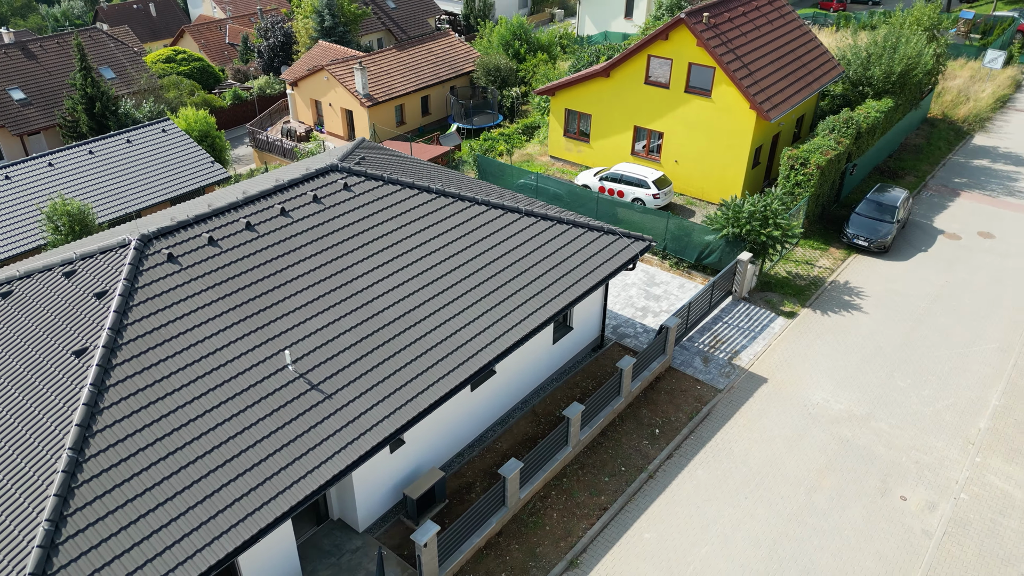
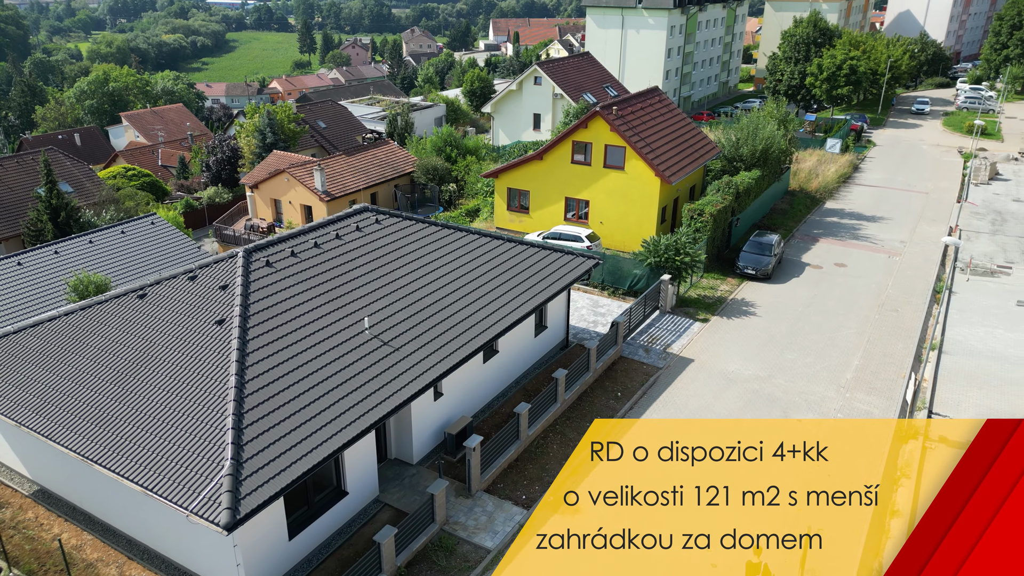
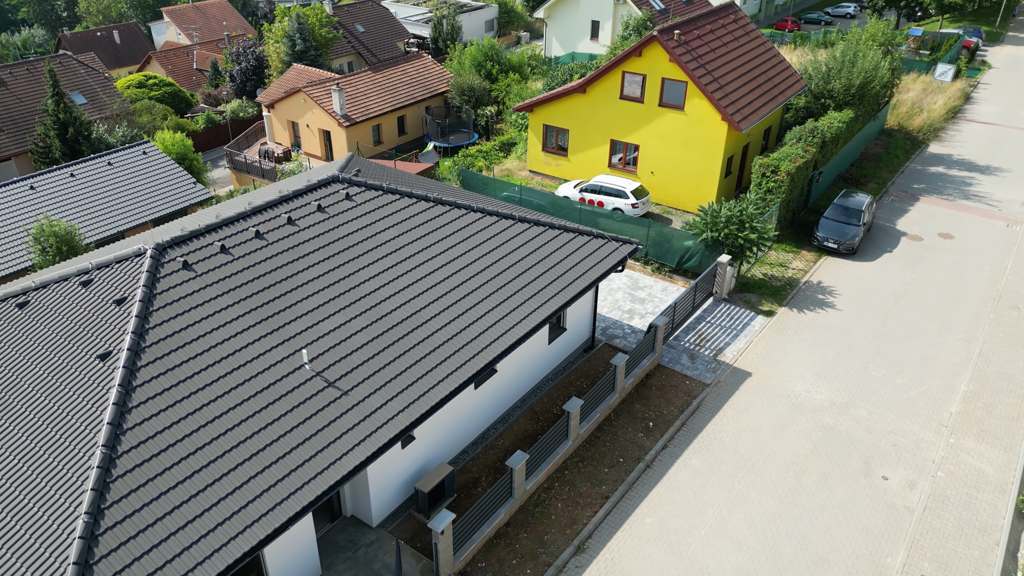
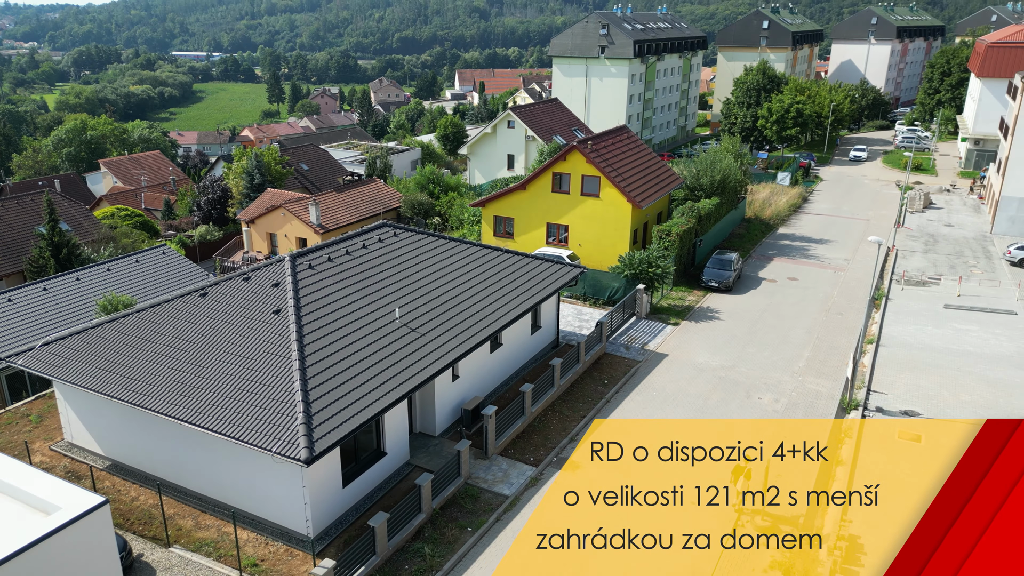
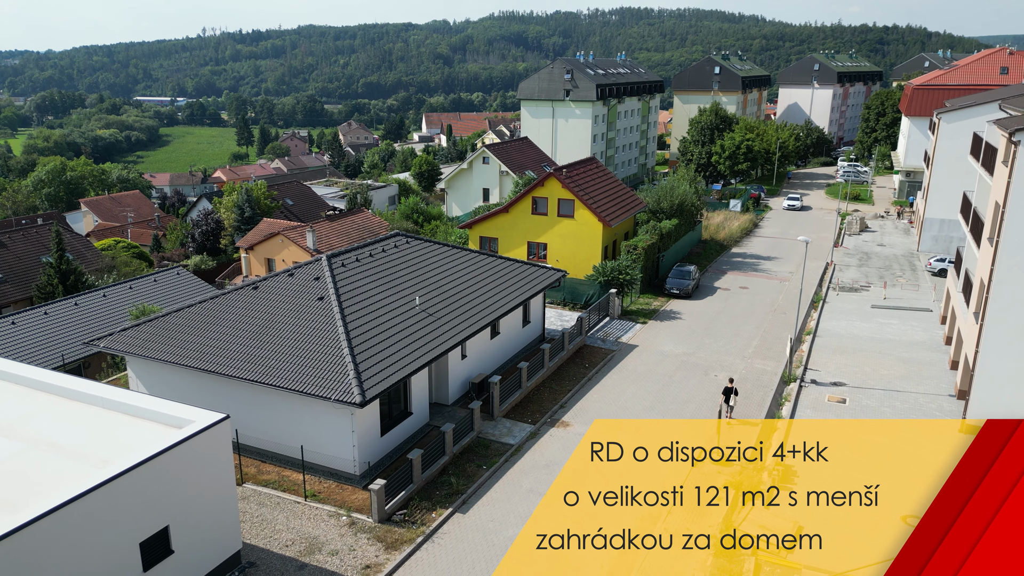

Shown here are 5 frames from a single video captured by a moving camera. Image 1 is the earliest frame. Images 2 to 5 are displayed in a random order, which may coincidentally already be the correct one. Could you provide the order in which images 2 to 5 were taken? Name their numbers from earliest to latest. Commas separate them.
3, 2, 4, 5
